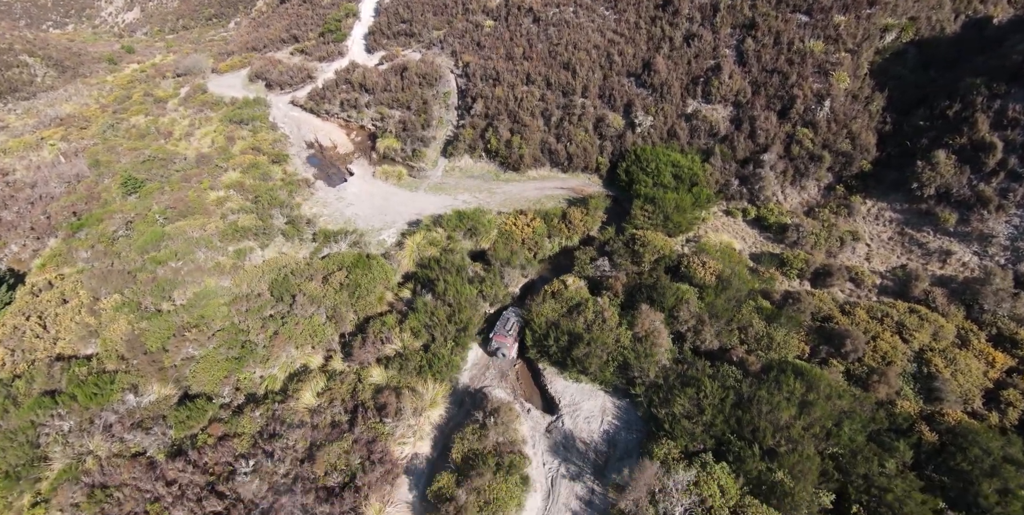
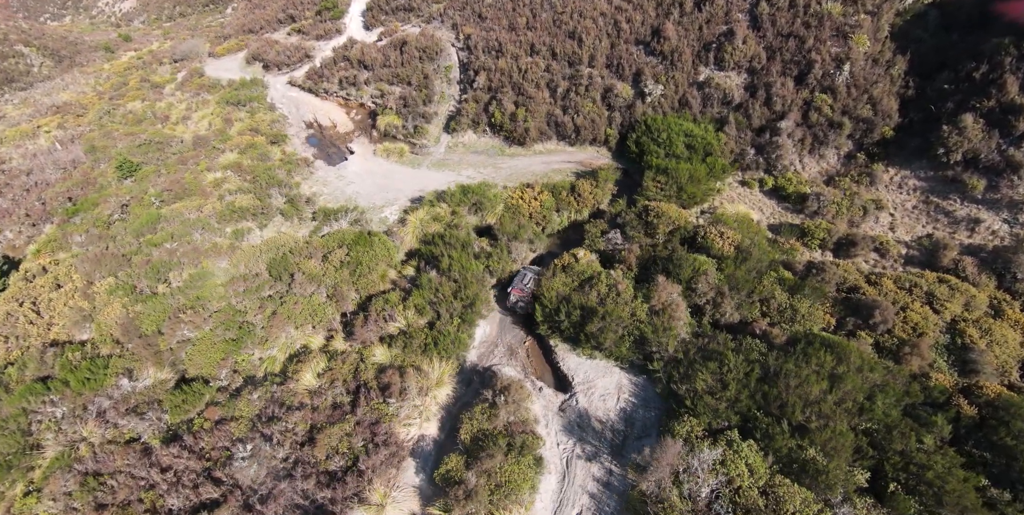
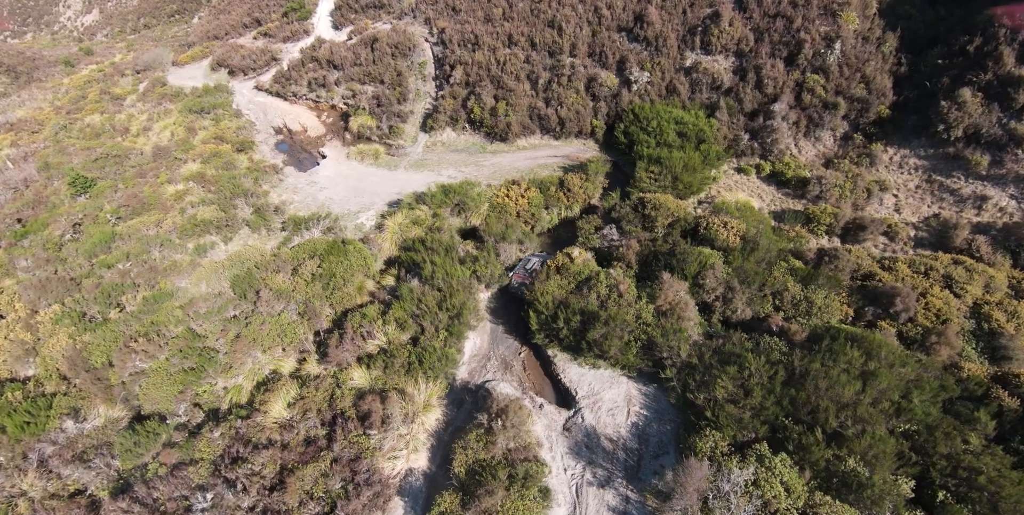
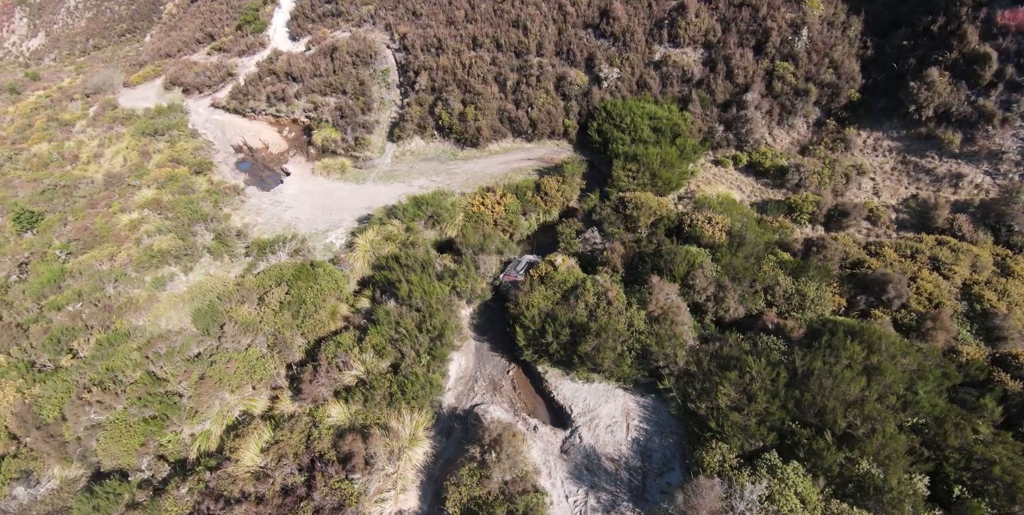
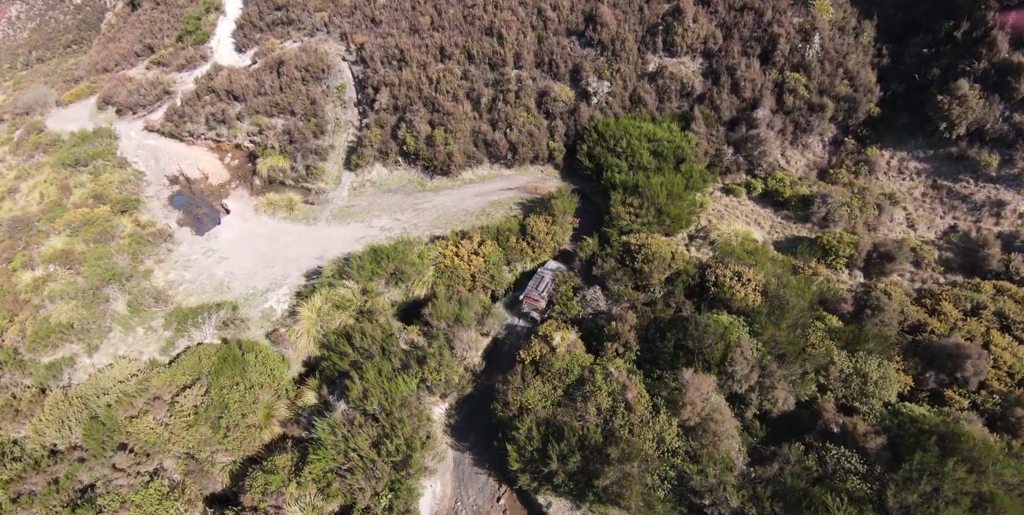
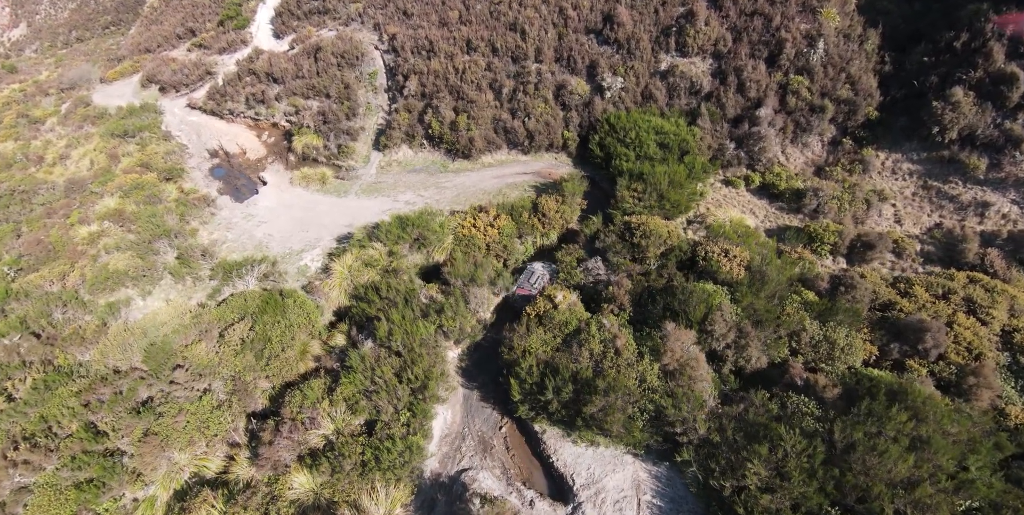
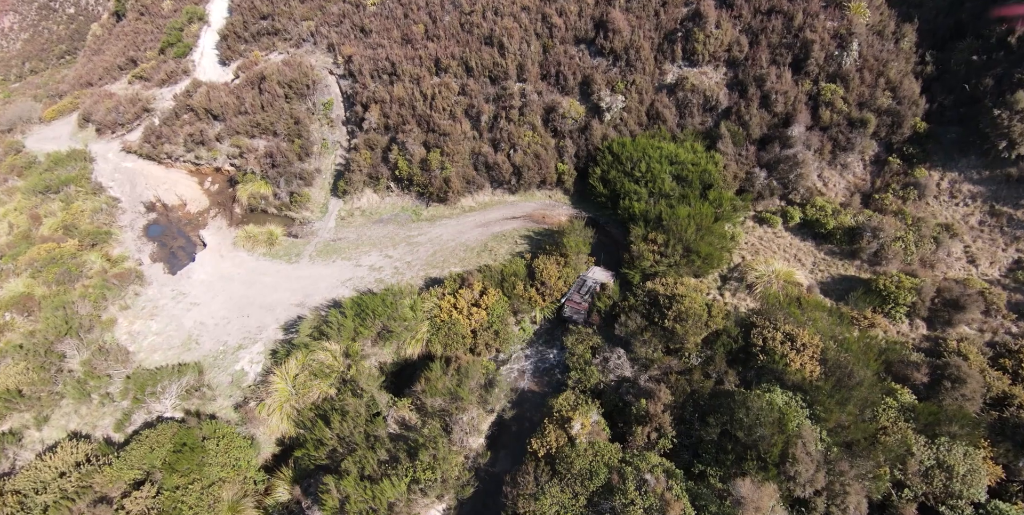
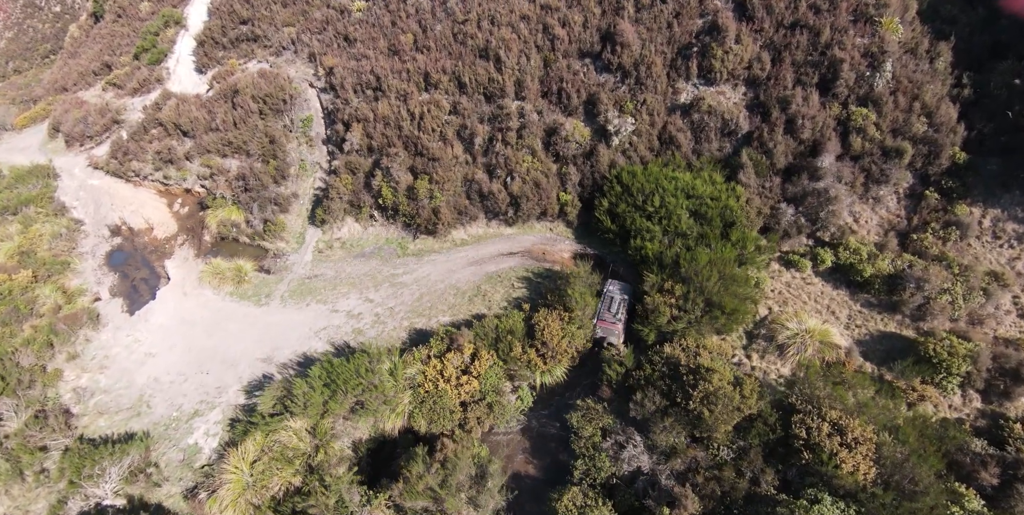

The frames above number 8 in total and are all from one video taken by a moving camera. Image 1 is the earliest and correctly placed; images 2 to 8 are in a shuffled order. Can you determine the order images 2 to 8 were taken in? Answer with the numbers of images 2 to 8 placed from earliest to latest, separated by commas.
2, 3, 4, 6, 5, 7, 8
